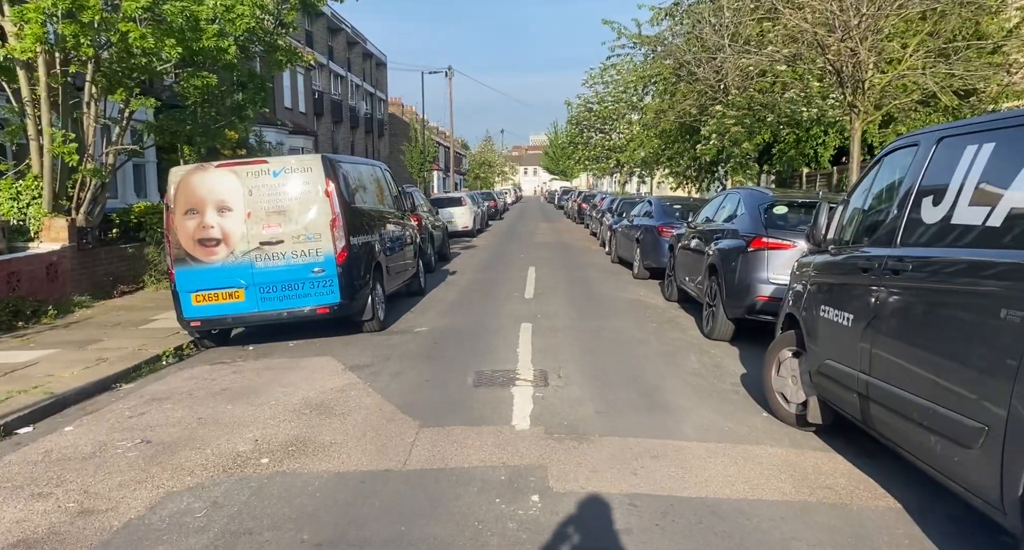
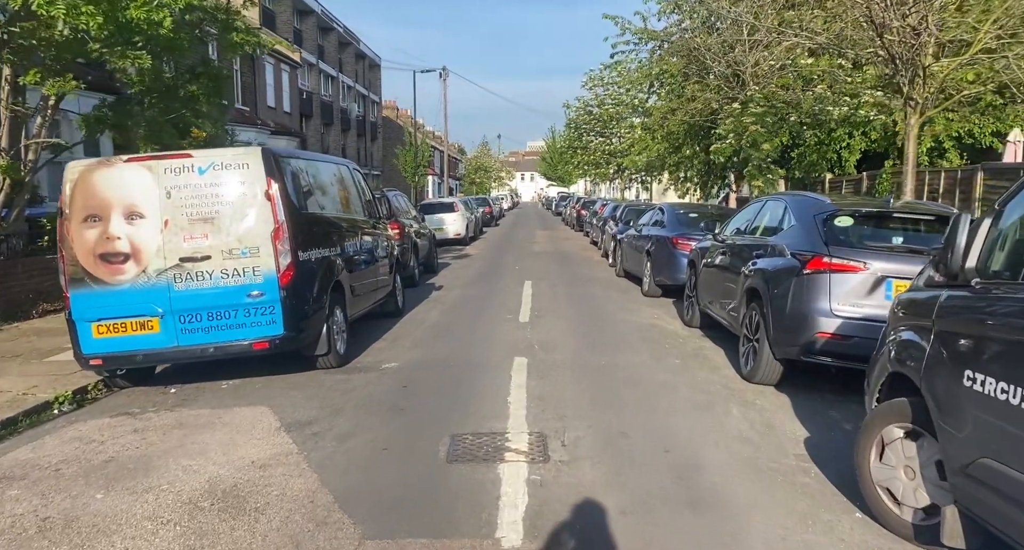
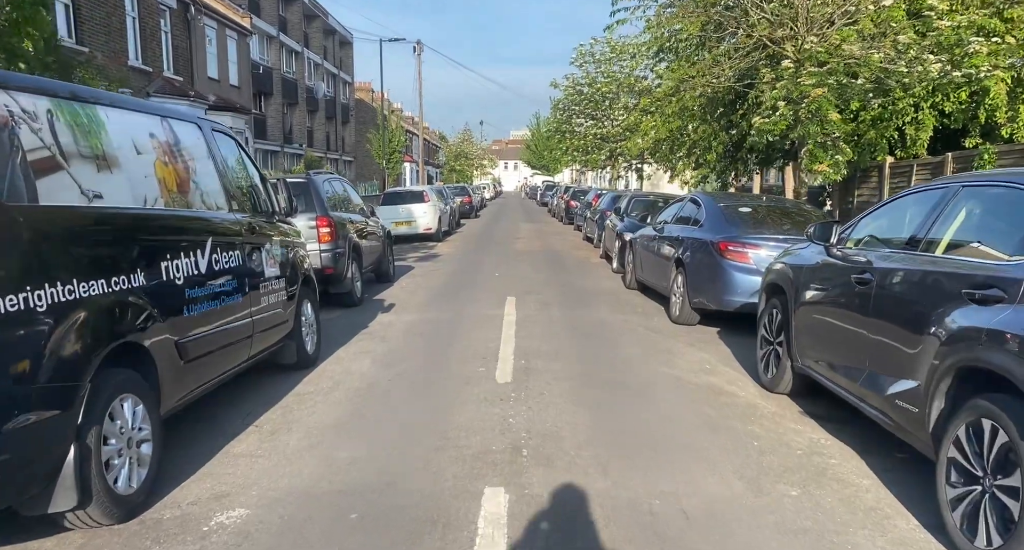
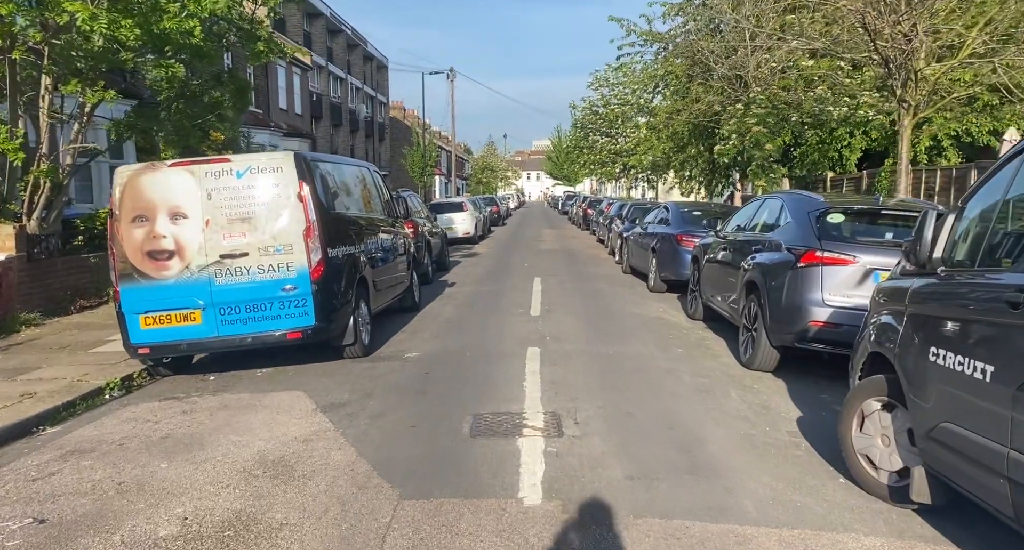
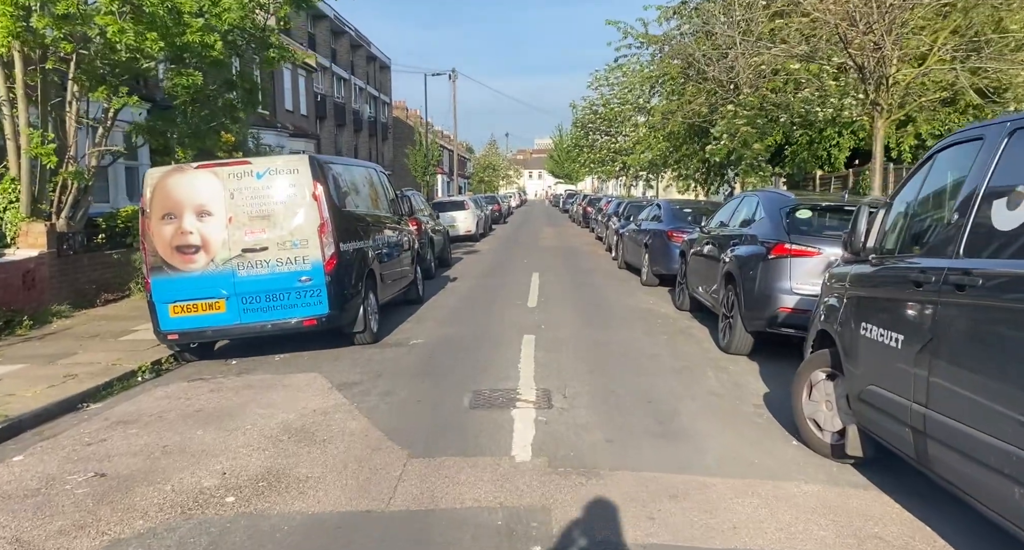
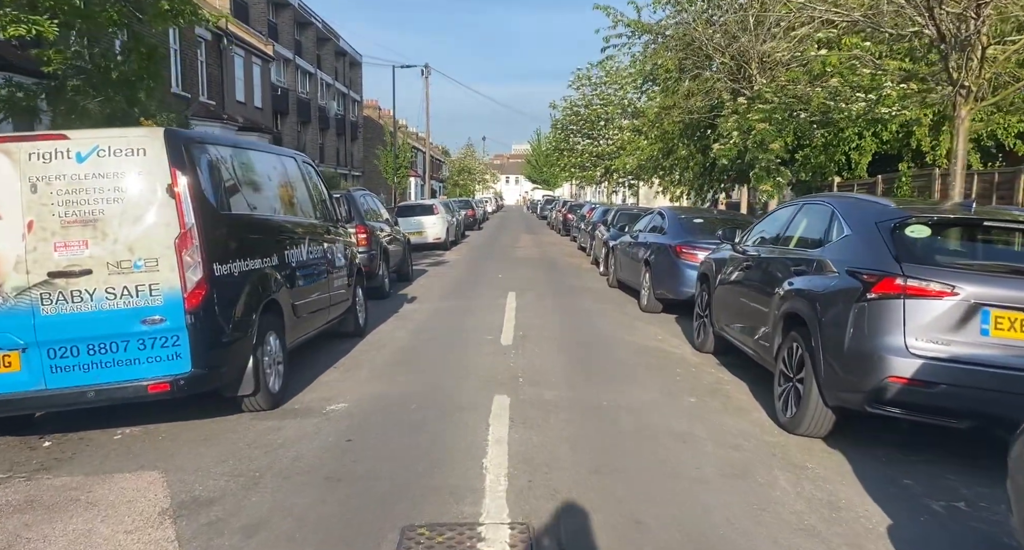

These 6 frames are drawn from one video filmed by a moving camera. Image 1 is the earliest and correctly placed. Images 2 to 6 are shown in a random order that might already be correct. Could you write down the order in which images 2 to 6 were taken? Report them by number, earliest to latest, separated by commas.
5, 4, 2, 6, 3
